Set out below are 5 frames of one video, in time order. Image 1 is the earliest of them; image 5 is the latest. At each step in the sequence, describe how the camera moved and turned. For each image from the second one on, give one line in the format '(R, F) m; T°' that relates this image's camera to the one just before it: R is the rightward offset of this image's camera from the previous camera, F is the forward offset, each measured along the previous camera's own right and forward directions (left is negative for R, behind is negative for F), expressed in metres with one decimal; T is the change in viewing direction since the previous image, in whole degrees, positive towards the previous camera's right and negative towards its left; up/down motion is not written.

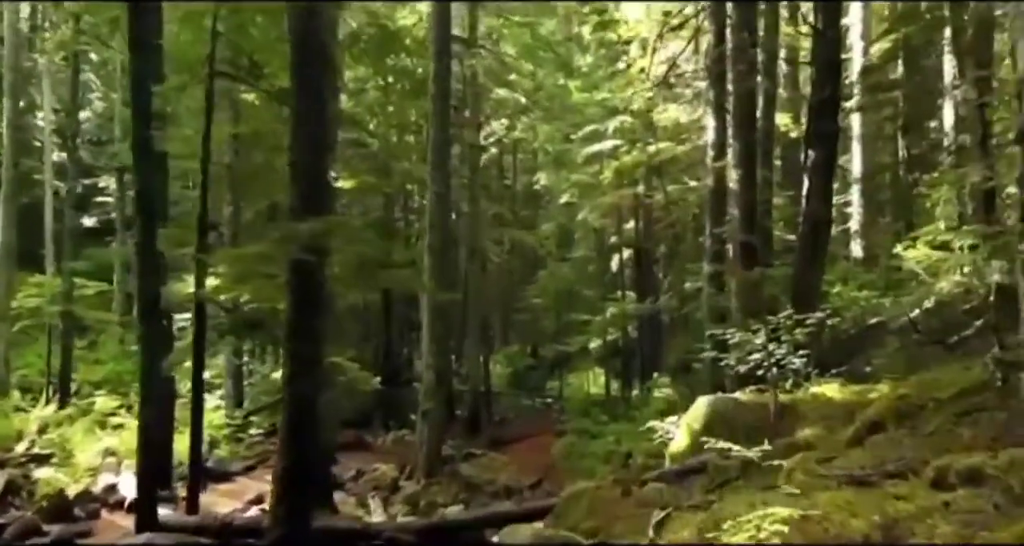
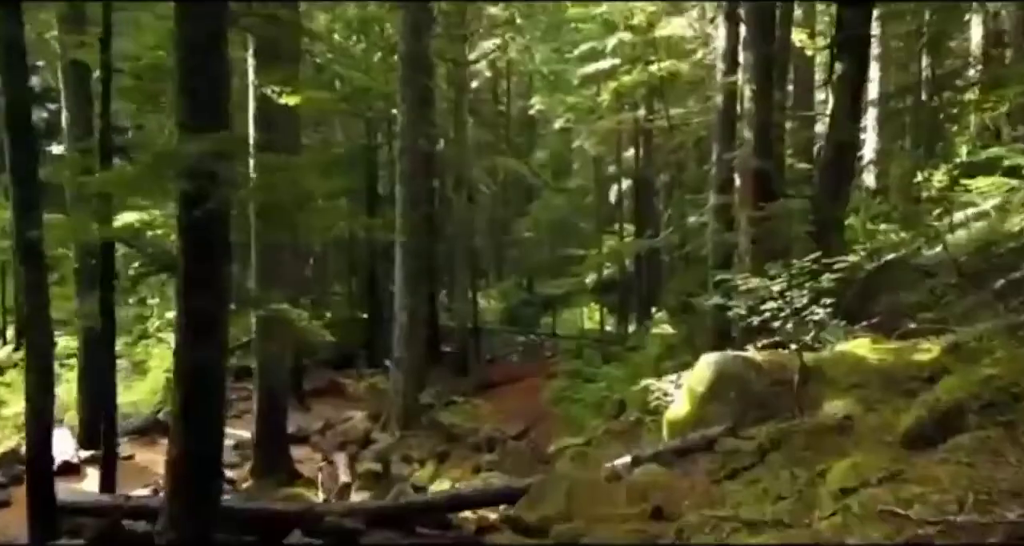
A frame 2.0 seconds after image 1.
(+0.3, +1.4) m; 0°
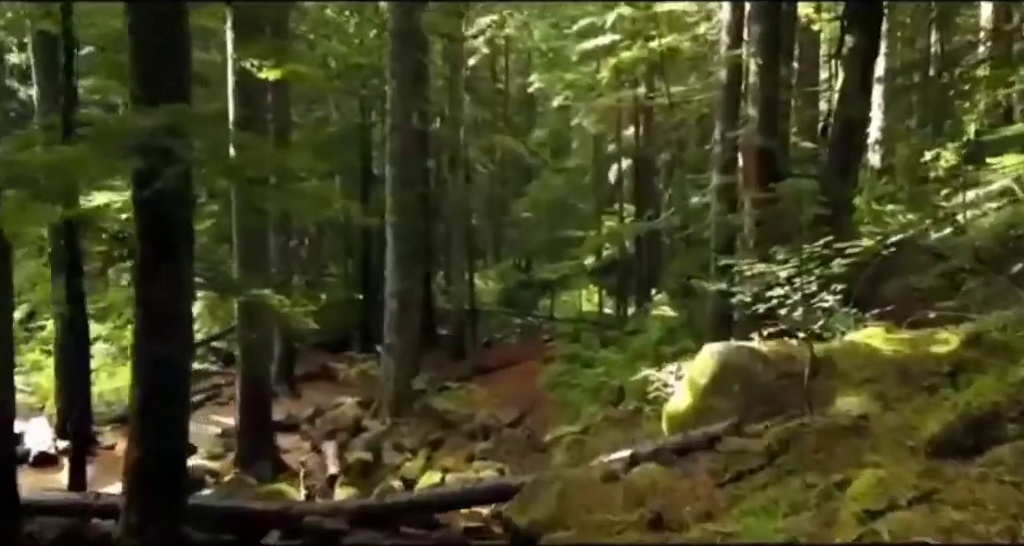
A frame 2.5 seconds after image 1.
(+0.1, +0.4) m; 0°
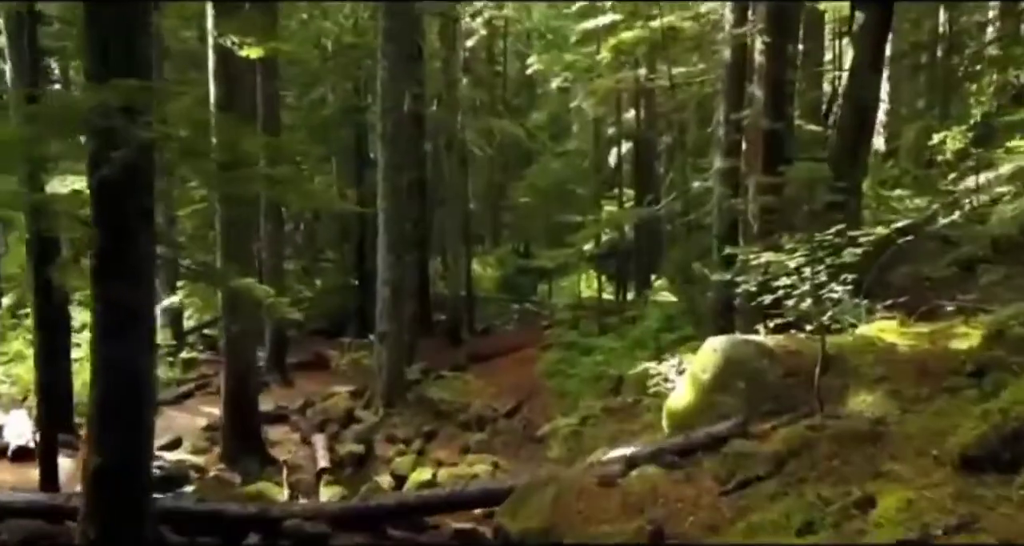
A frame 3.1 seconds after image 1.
(+0.1, +0.4) m; 0°
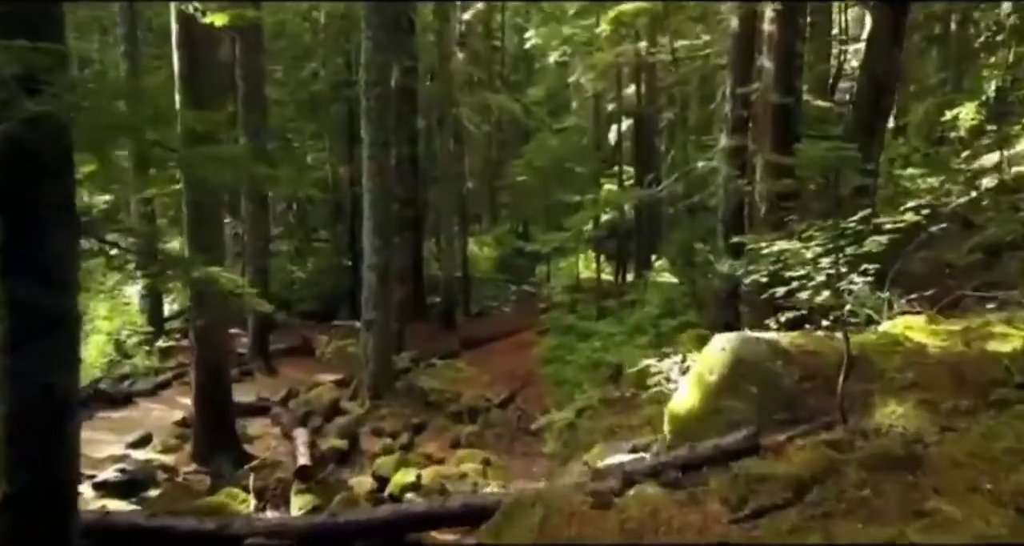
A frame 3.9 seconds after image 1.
(+0.1, +0.6) m; 0°
